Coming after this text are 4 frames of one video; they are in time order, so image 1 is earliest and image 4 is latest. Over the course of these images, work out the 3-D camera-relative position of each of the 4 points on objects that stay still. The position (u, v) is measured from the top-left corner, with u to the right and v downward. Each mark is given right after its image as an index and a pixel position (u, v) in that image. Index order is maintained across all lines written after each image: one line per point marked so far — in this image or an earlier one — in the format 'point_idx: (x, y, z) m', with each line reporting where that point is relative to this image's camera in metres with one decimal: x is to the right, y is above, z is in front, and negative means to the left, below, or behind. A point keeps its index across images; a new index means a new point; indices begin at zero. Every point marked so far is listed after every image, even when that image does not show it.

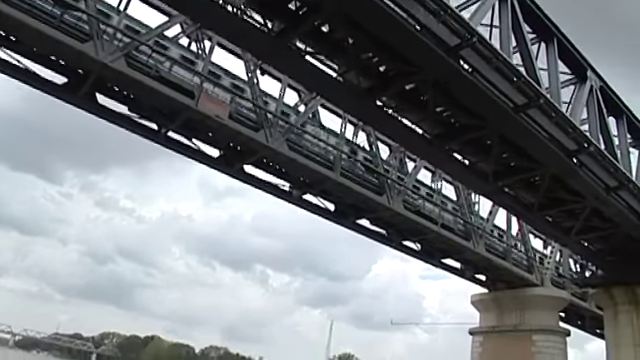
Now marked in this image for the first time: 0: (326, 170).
0: (+0.2, +0.4, +19.5) m
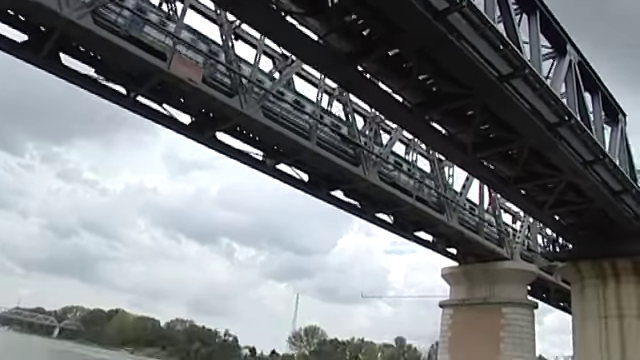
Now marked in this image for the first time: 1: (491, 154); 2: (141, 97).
0: (-0.6, +1.3, +18.8) m
1: (+5.7, +0.9, +19.1) m
2: (-5.3, +2.5, +17.0) m
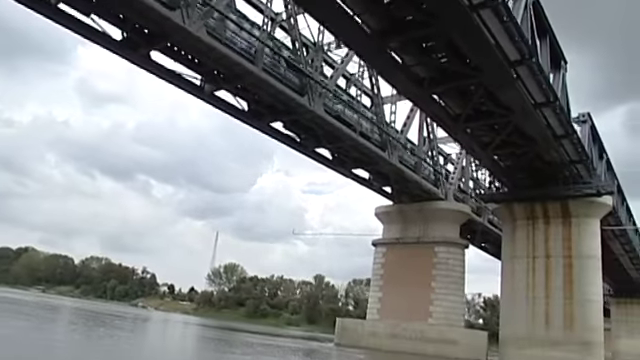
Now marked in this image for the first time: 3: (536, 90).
0: (-2.2, +3.4, +17.2) m
1: (+4.0, +2.9, +18.3) m
2: (-6.6, +4.5, +14.5) m
3: (+6.8, +2.8, +17.9) m
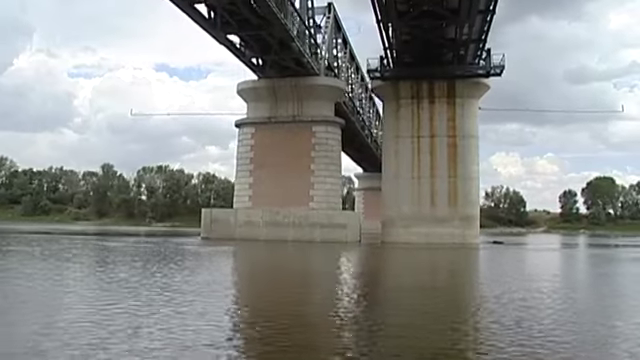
0: (-3.2, +6.6, +11.7) m
1: (+2.1, +6.5, +15.3) m
2: (-6.3, +6.9, +7.5) m
3: (+4.8, +6.5, +15.8) m
